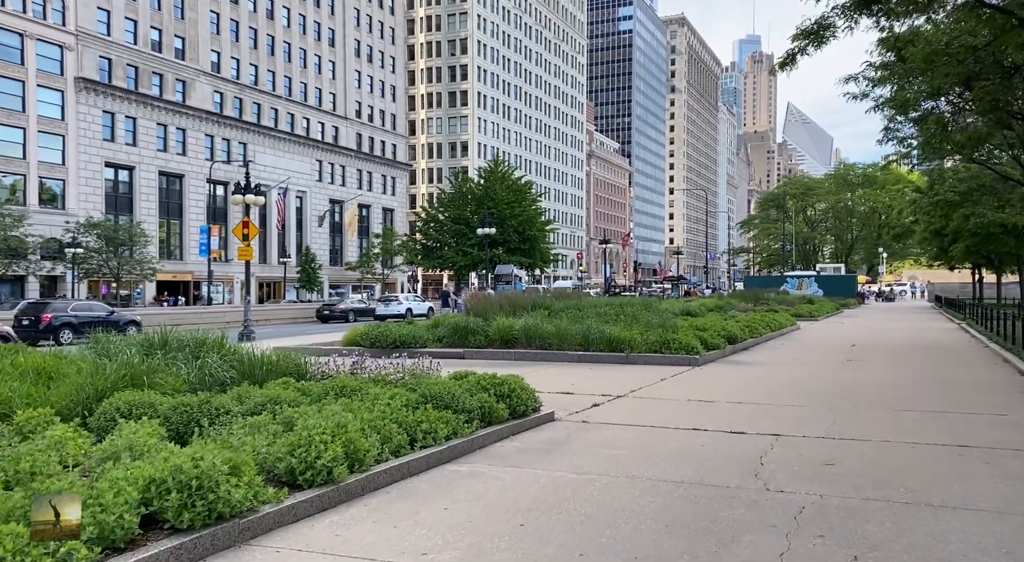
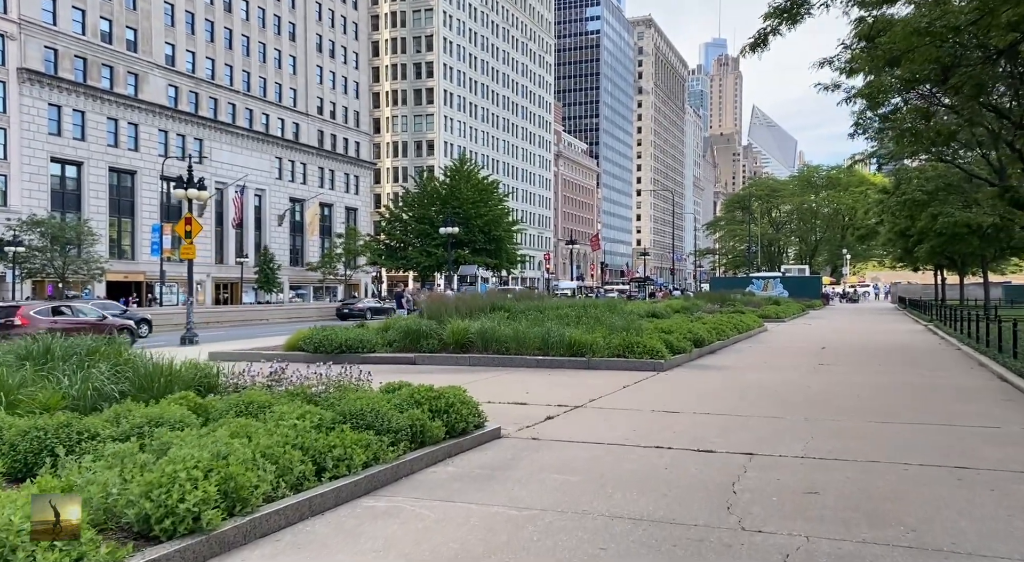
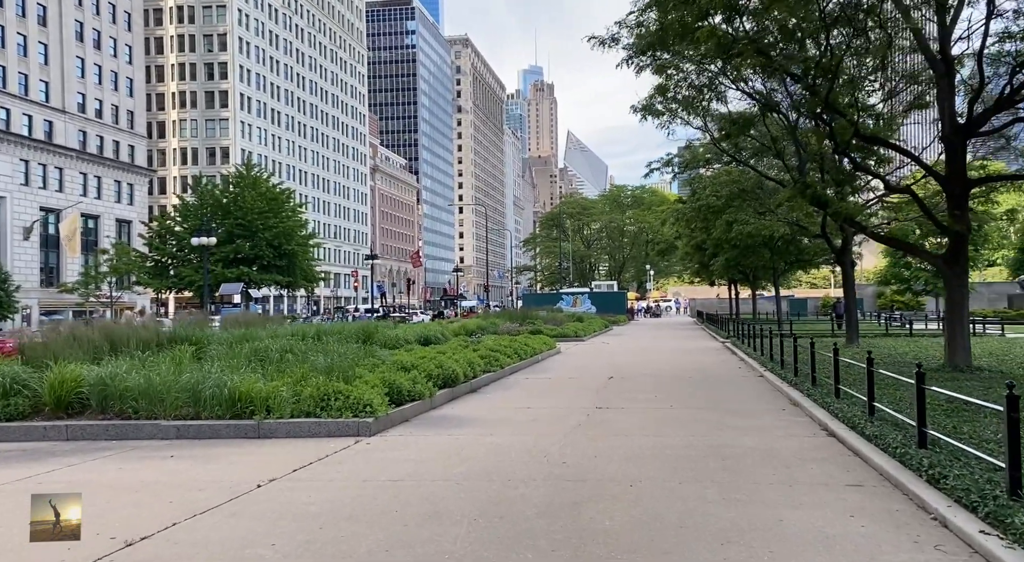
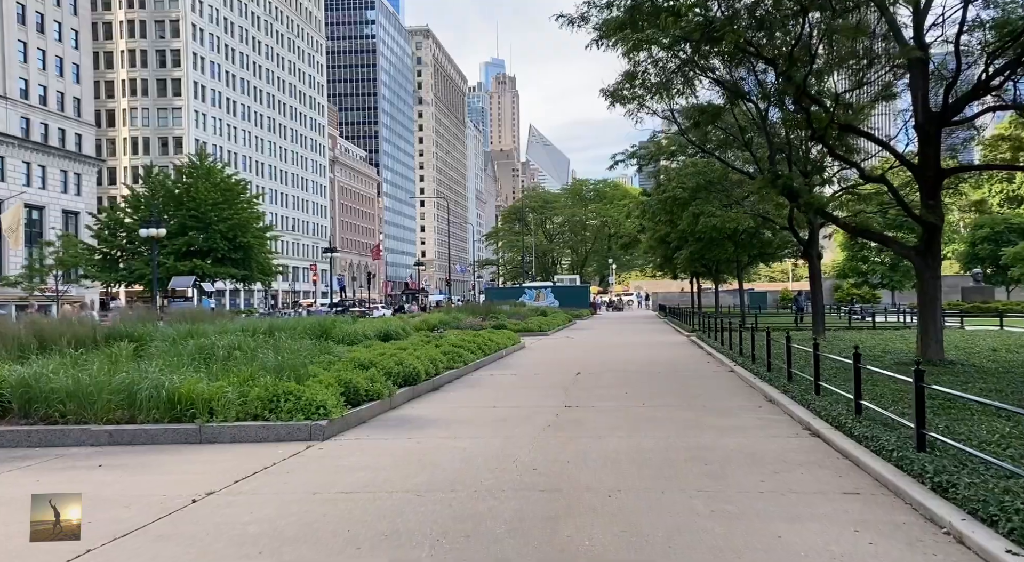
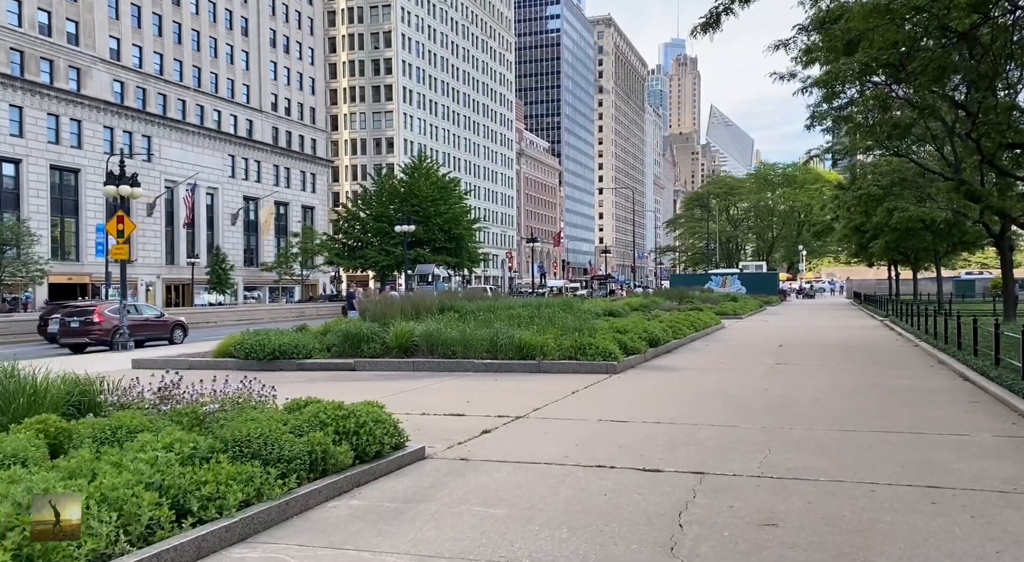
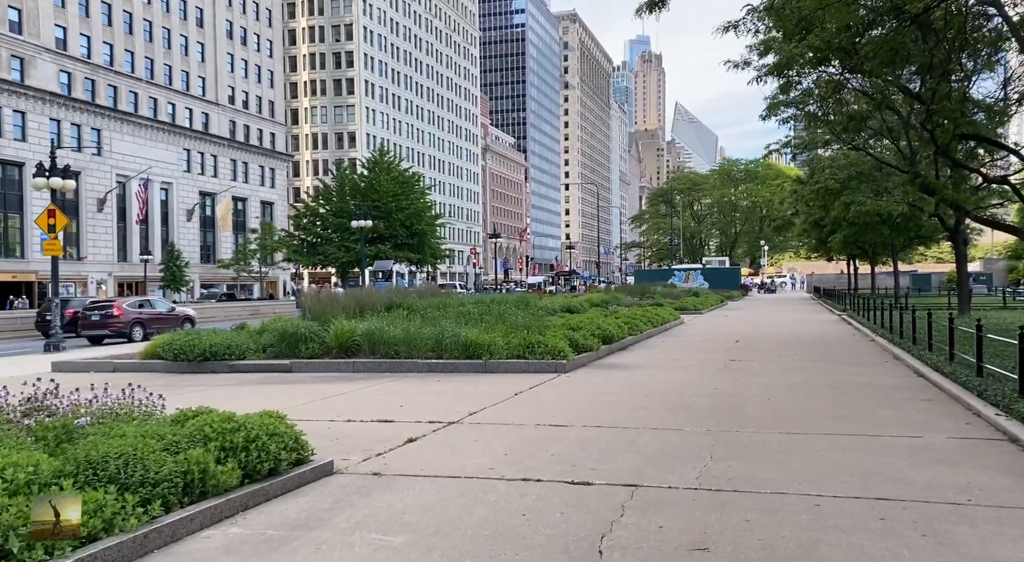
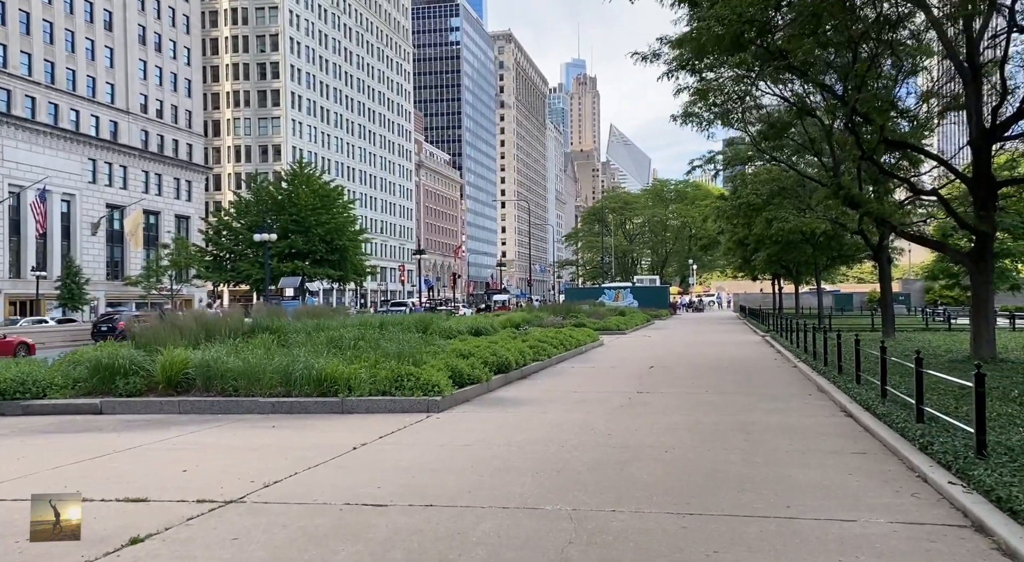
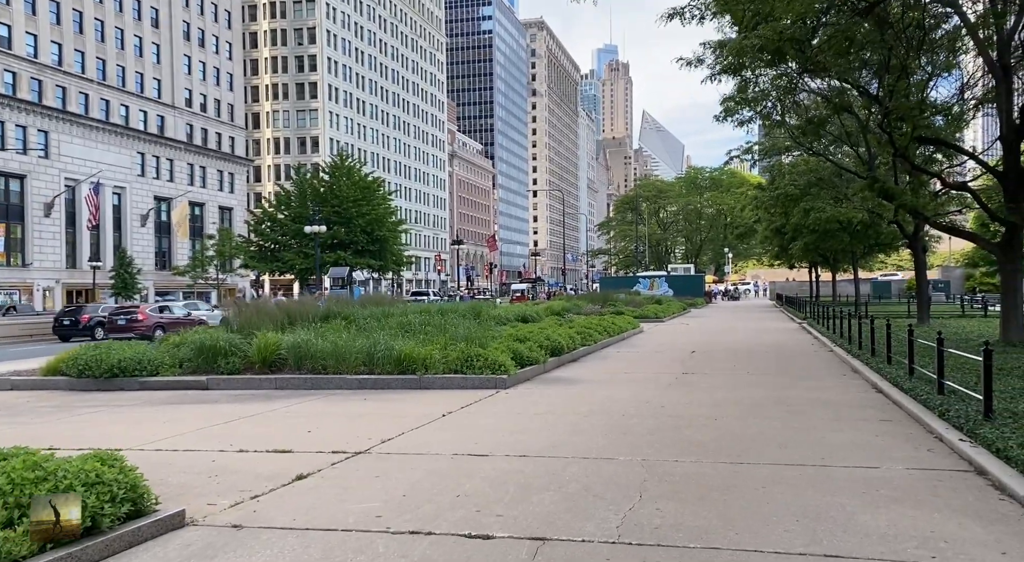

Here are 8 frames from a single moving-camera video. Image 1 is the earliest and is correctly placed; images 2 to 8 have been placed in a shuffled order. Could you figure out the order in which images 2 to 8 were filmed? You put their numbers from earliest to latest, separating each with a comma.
2, 5, 6, 8, 7, 3, 4
